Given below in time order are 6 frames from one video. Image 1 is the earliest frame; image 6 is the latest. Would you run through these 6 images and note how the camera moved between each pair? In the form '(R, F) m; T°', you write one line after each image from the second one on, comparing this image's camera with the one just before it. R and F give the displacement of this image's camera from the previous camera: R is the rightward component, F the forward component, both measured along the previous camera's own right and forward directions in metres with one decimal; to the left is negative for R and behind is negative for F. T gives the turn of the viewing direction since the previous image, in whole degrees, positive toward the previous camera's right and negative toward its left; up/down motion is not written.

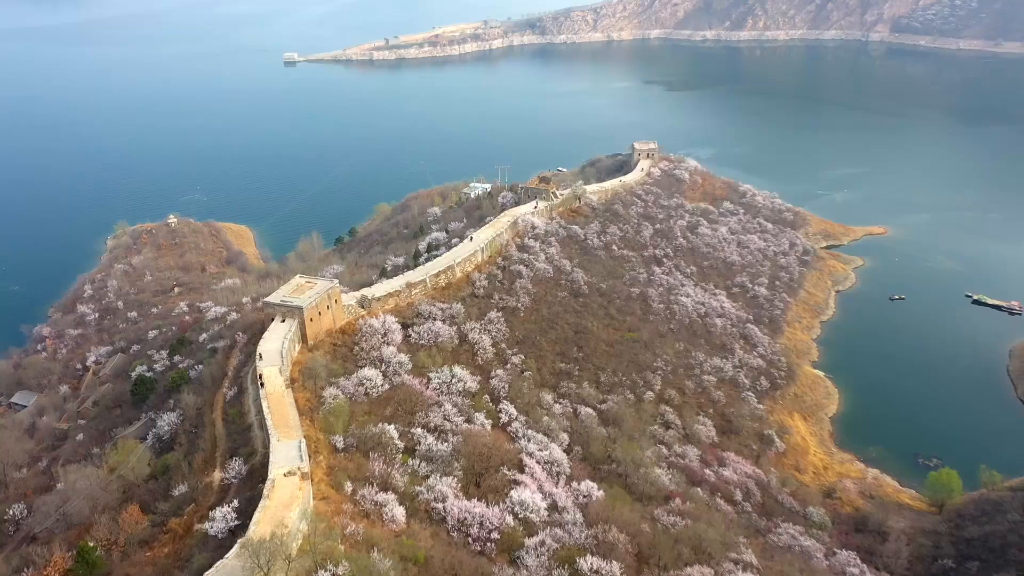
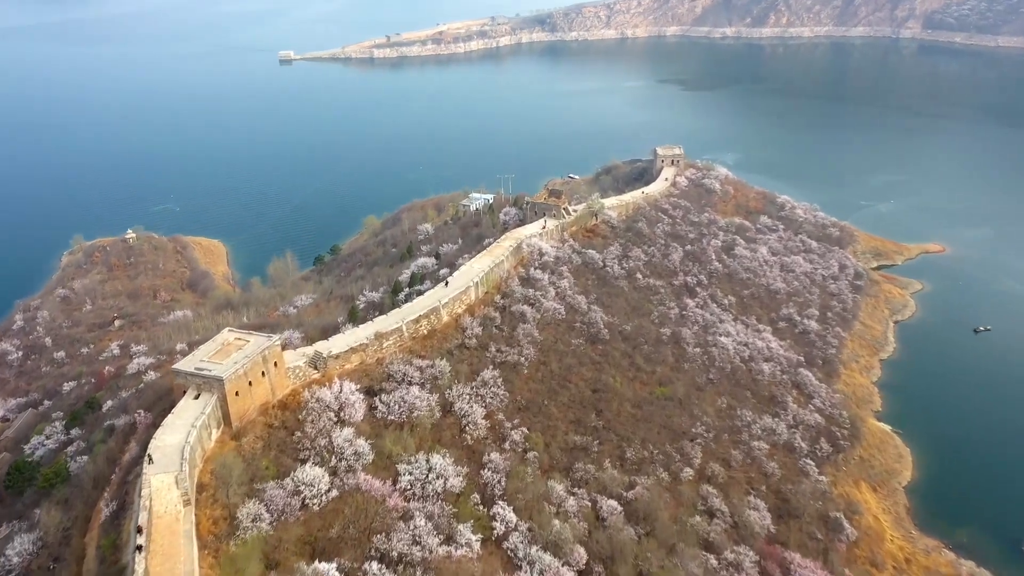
(+0.2, +4.5) m; -1°
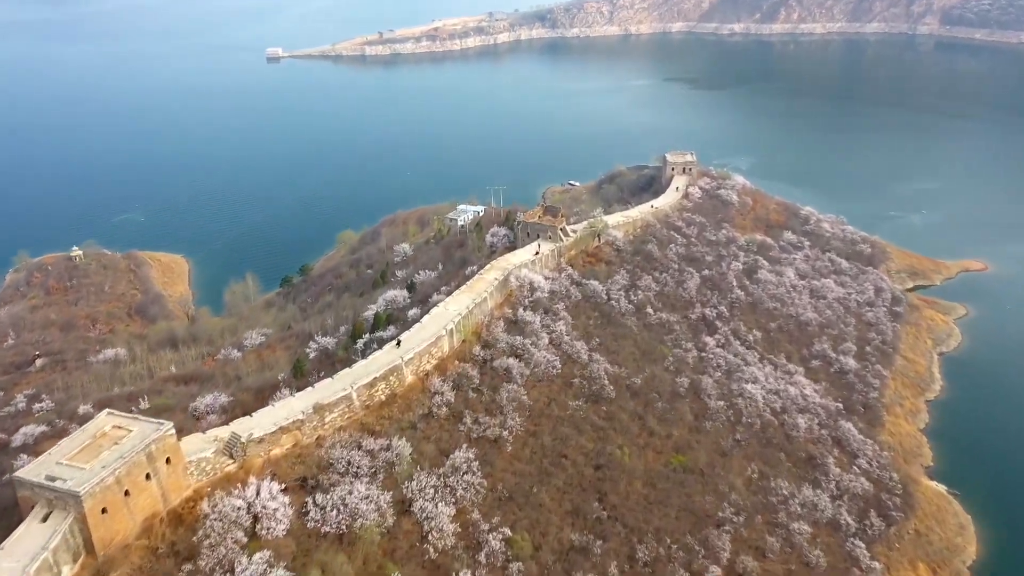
(+0.4, +3.4) m; 0°
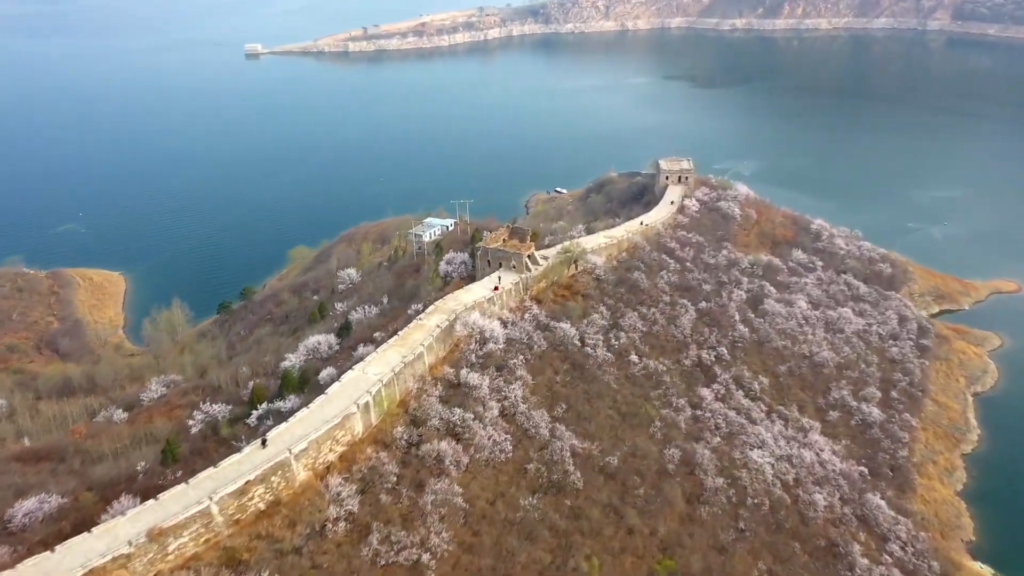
(+0.9, +3.3) m; 0°
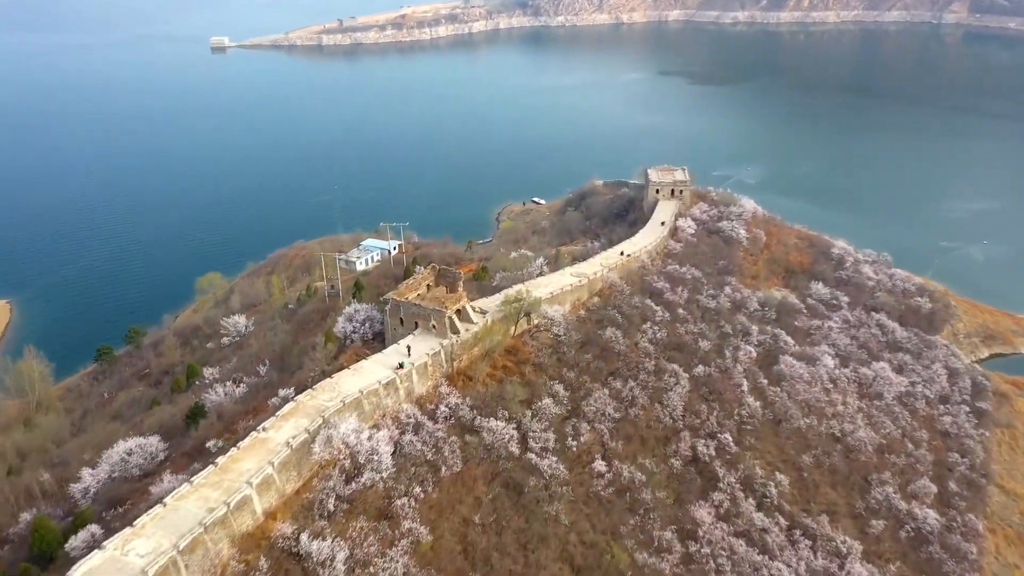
(+1.2, +4.6) m; 0°
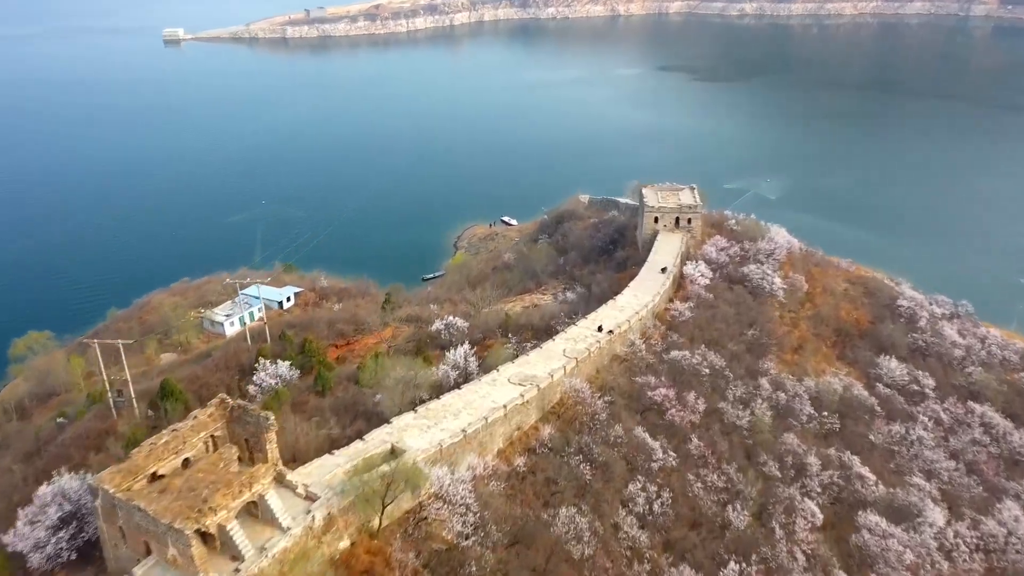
(+1.2, +6.1) m; 0°
